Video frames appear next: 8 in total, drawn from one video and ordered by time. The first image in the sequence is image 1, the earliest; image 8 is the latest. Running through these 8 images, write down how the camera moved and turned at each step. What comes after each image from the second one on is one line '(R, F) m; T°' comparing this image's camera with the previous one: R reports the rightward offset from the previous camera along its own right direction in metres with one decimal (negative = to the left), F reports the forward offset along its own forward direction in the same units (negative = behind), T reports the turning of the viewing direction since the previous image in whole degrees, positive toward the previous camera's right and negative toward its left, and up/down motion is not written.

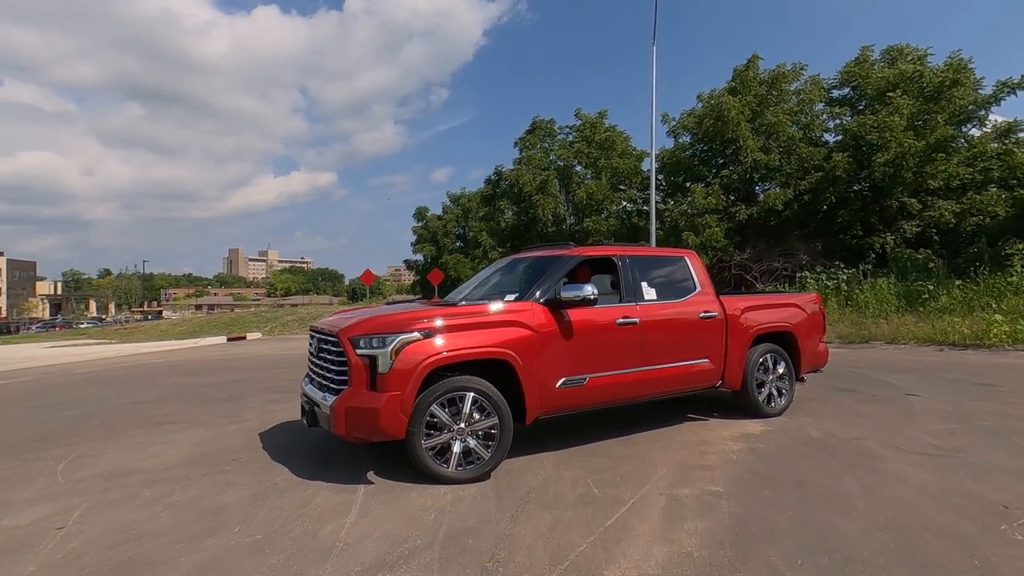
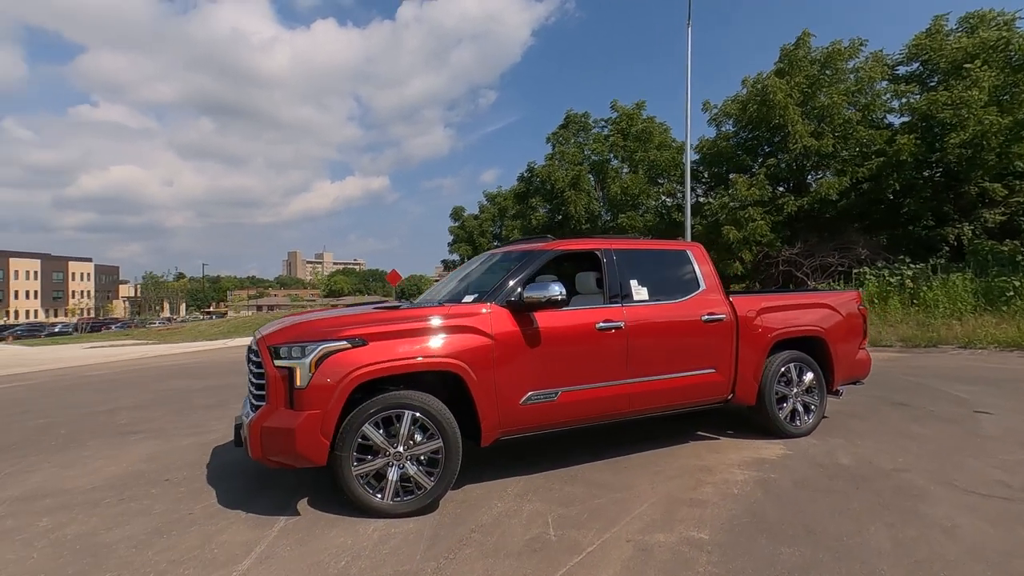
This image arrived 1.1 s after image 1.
(+0.8, +0.8) m; -5°
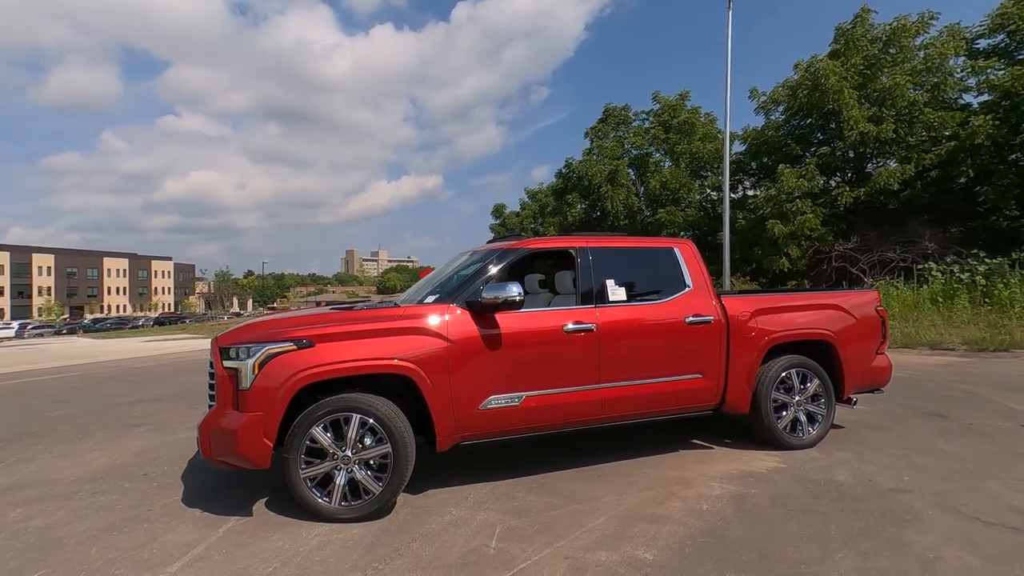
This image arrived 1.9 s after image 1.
(+0.7, +0.2) m; -5°
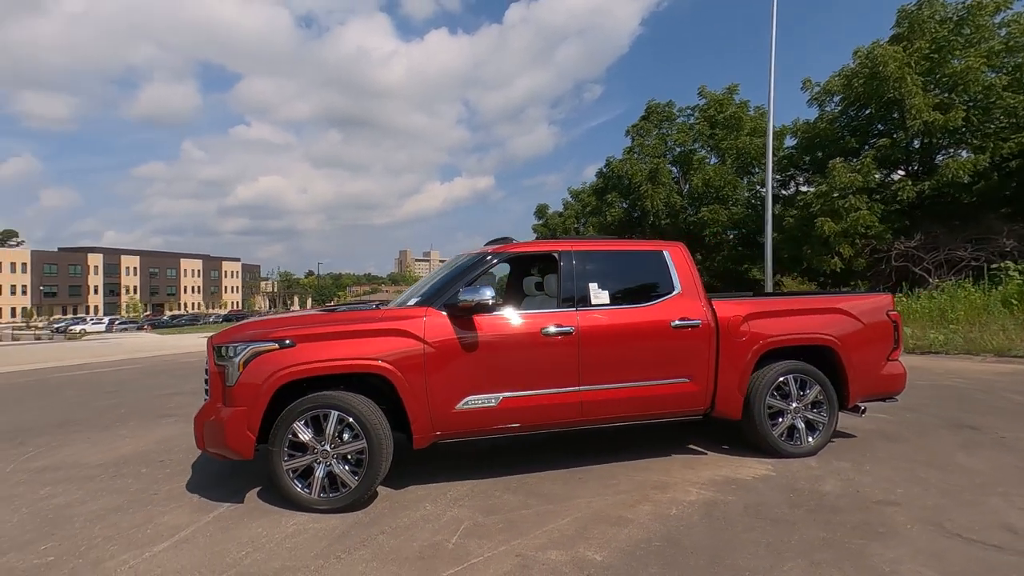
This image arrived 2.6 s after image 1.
(+0.6, -0.1) m; -5°
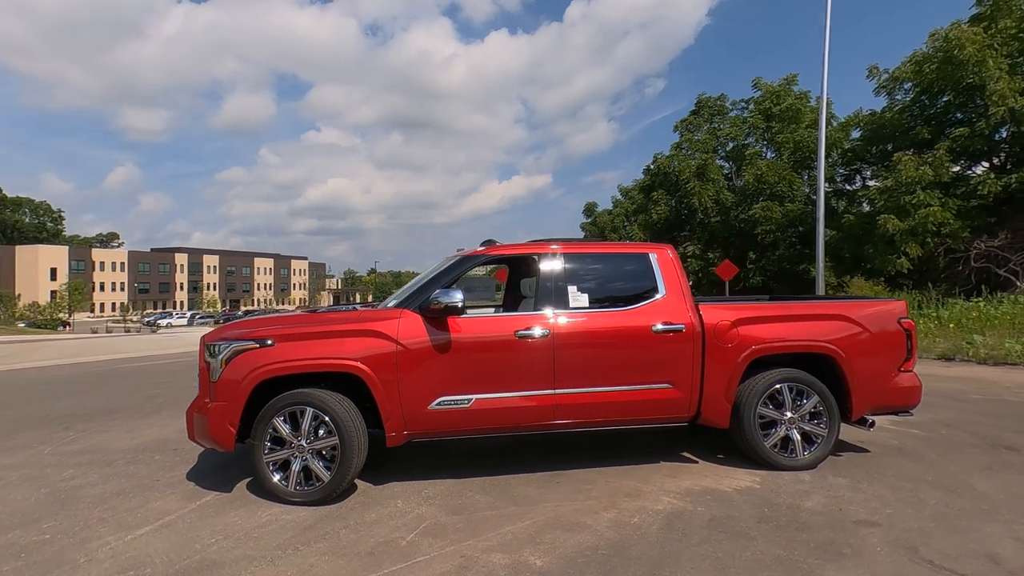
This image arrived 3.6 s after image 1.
(+0.7, 0.0) m; -6°
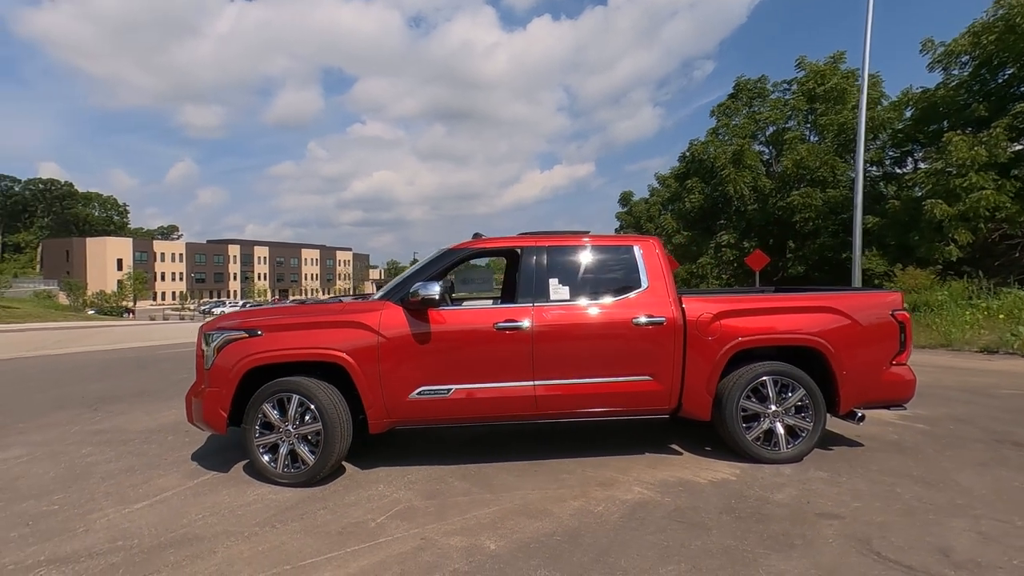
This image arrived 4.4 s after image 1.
(+0.5, -0.1) m; -4°
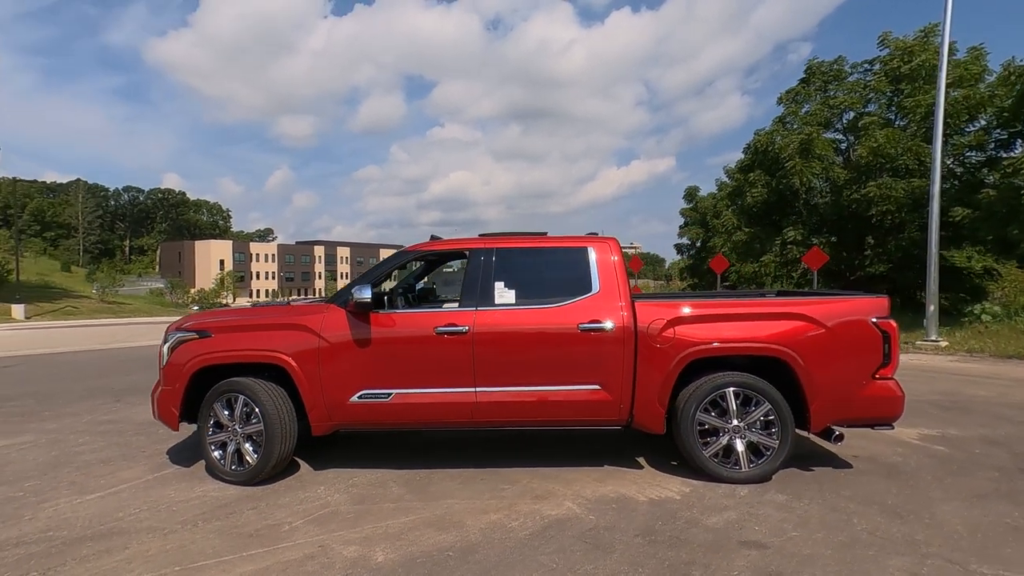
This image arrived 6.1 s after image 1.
(+1.1, +0.2) m; -8°
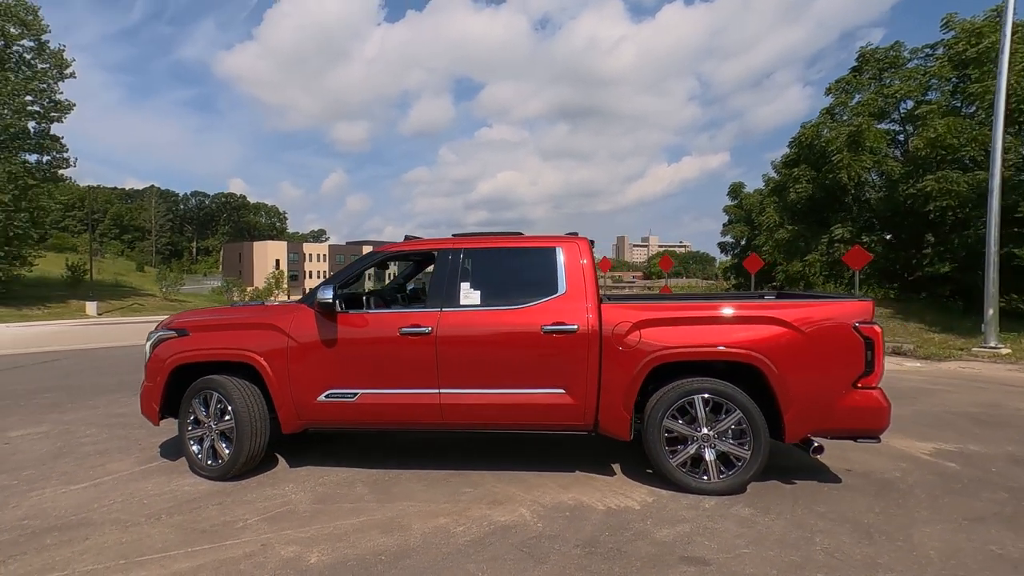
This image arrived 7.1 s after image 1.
(+0.7, +0.1) m; -5°
